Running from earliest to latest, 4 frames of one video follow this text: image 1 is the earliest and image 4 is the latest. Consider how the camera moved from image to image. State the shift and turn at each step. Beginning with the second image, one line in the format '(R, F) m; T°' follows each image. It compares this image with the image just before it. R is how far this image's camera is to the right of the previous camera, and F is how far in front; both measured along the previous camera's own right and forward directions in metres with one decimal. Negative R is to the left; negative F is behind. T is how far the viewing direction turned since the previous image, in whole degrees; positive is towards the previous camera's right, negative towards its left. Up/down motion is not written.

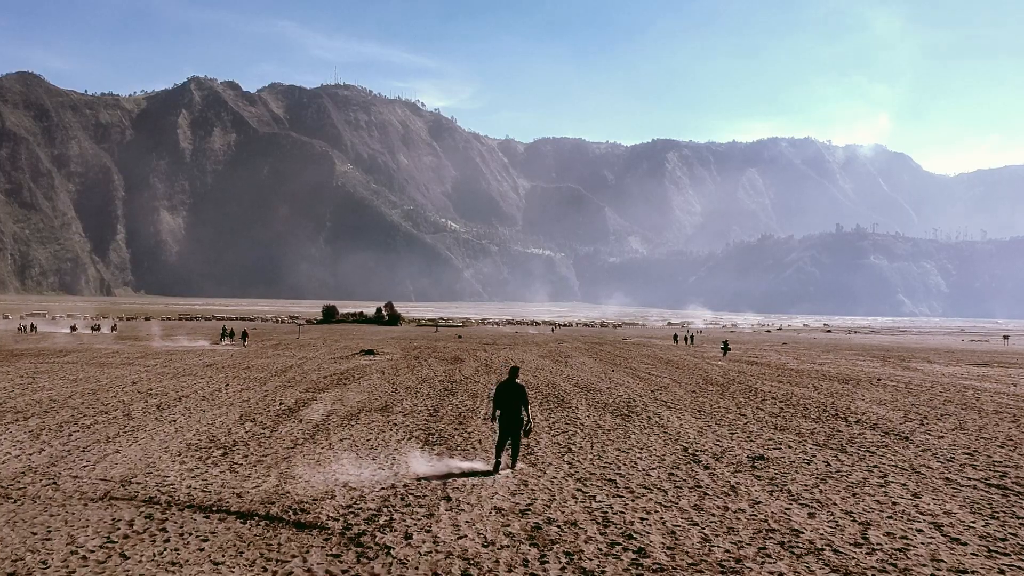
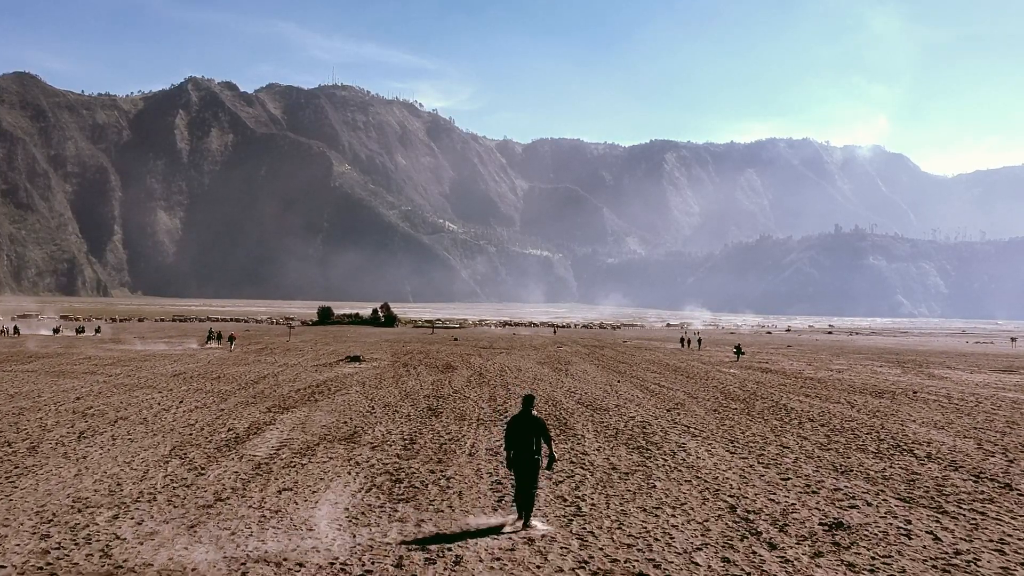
(+0.1, +2.0) m; 0°
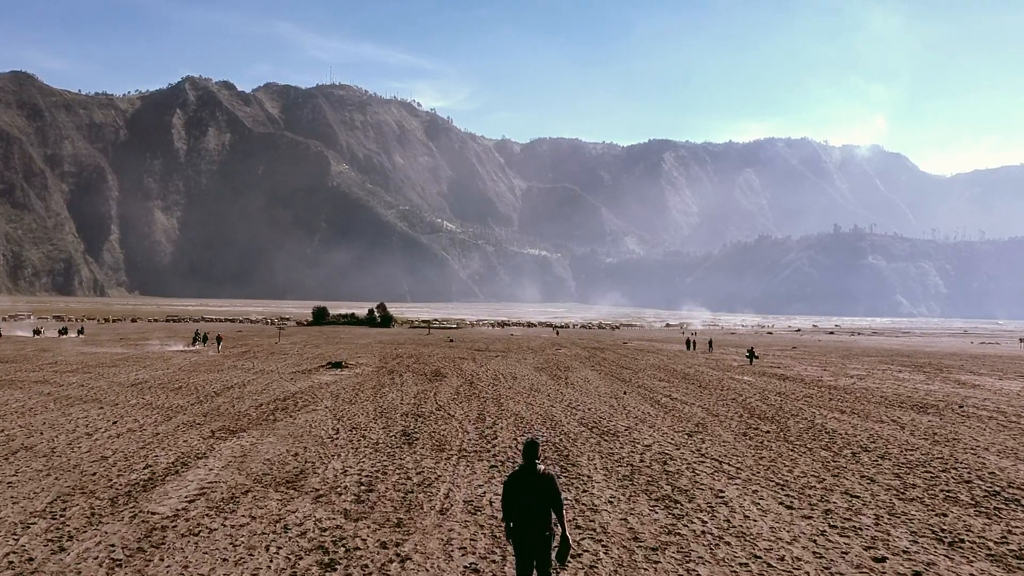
(+0.1, +2.1) m; 0°
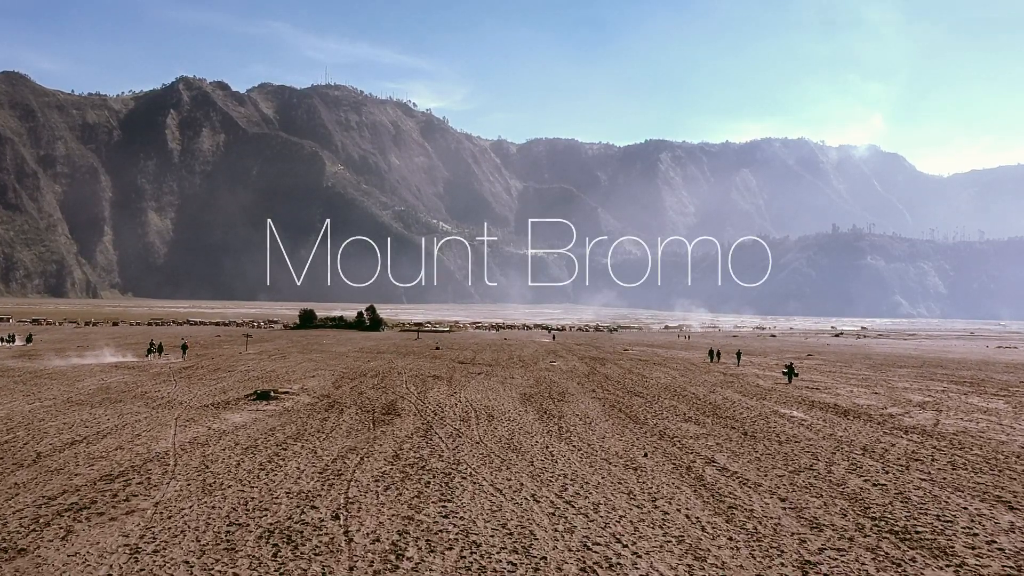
(+0.5, +5.8) m; 0°
